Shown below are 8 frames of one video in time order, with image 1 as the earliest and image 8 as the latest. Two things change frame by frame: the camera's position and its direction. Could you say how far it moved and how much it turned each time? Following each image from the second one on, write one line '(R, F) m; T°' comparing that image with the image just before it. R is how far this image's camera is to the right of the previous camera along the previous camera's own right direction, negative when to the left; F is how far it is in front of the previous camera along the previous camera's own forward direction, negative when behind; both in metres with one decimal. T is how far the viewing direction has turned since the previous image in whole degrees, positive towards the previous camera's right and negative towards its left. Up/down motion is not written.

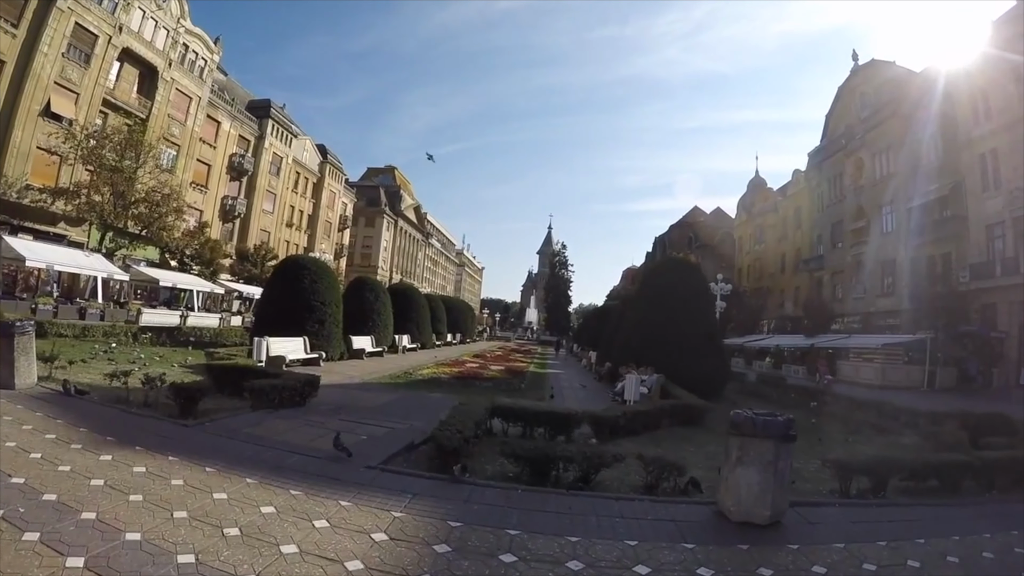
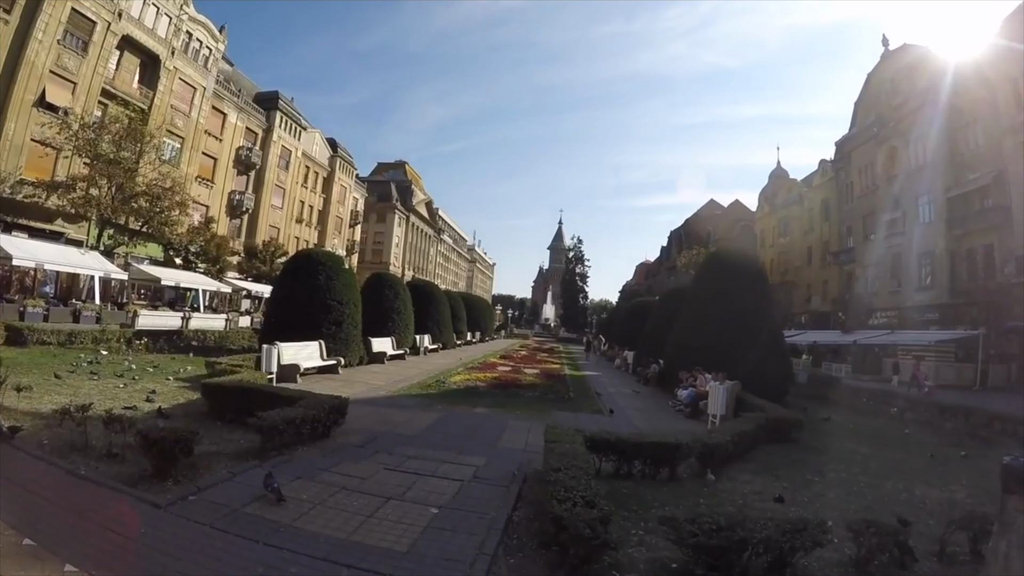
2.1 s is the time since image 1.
(-0.8, +1.8) m; -1°
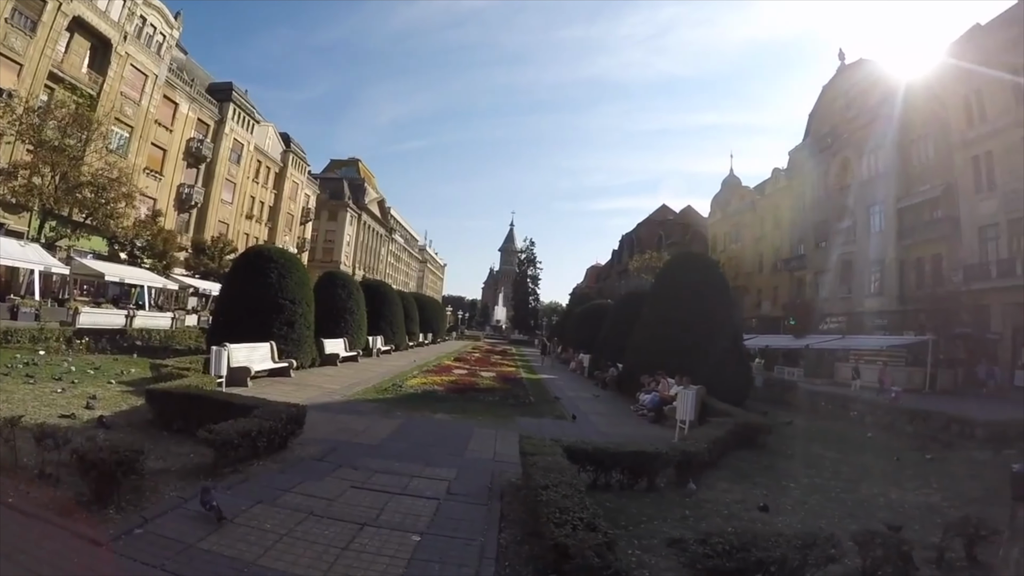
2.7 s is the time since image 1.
(-0.2, +0.3) m; +5°
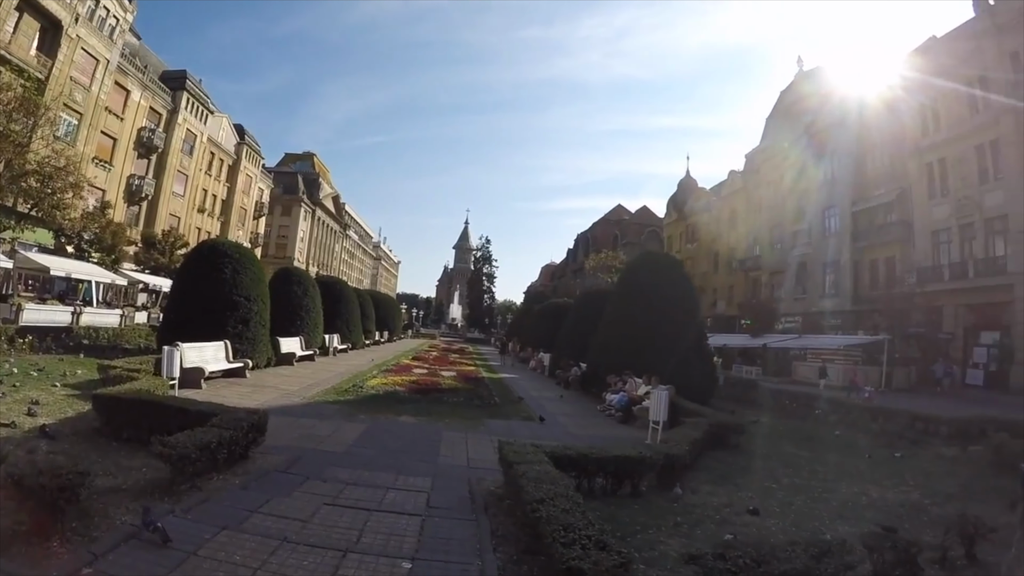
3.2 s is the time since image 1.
(-0.2, +0.3) m; +4°
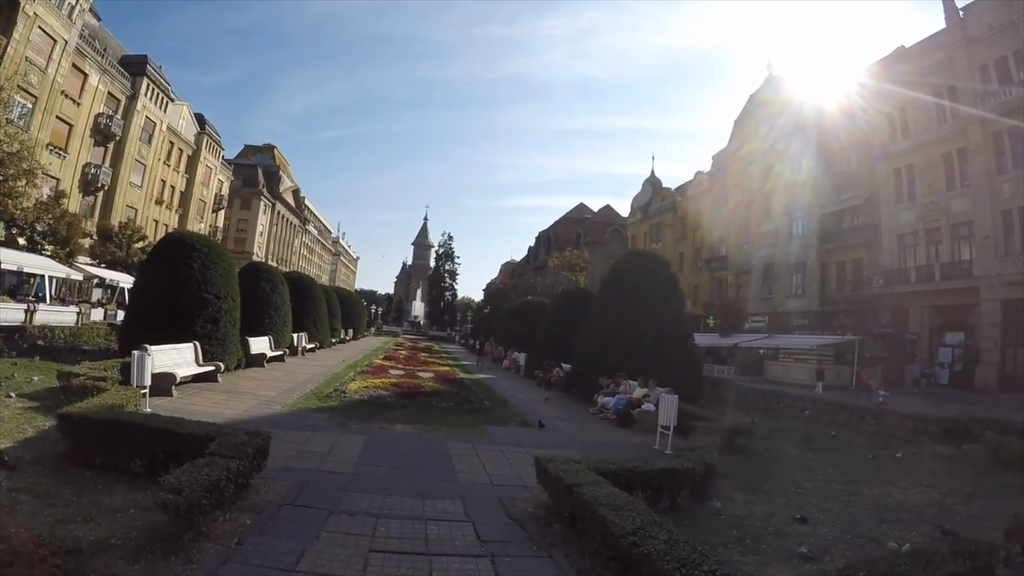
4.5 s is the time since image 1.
(-0.7, +0.5) m; +4°
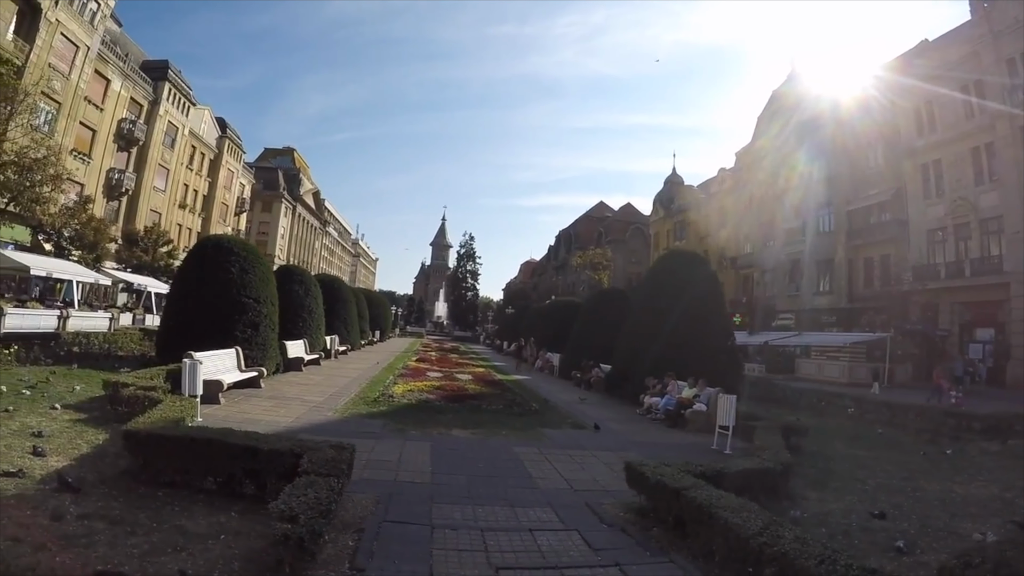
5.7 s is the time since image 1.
(-0.6, +0.2) m; -2°
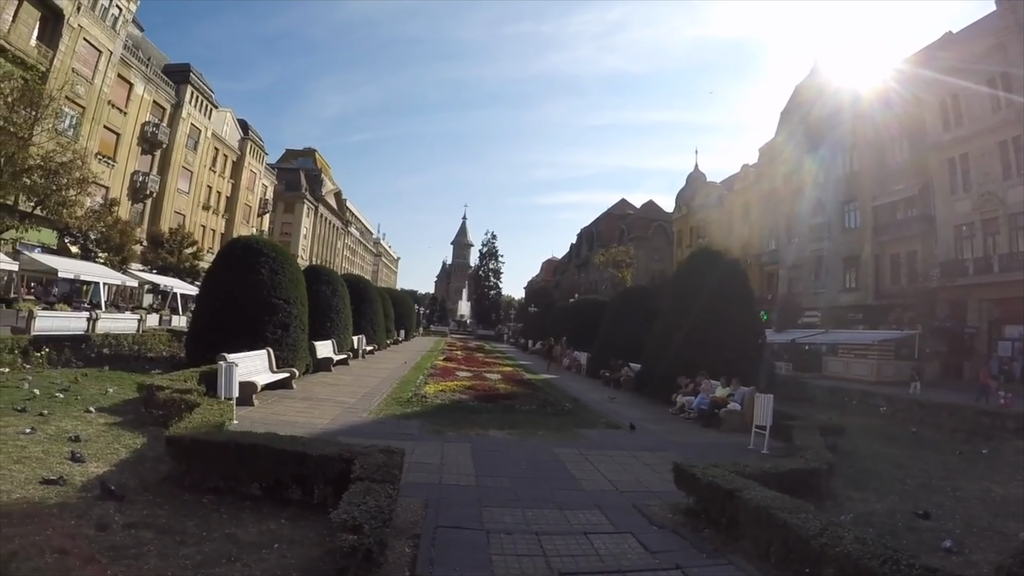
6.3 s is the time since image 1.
(-0.2, +0.1) m; -2°
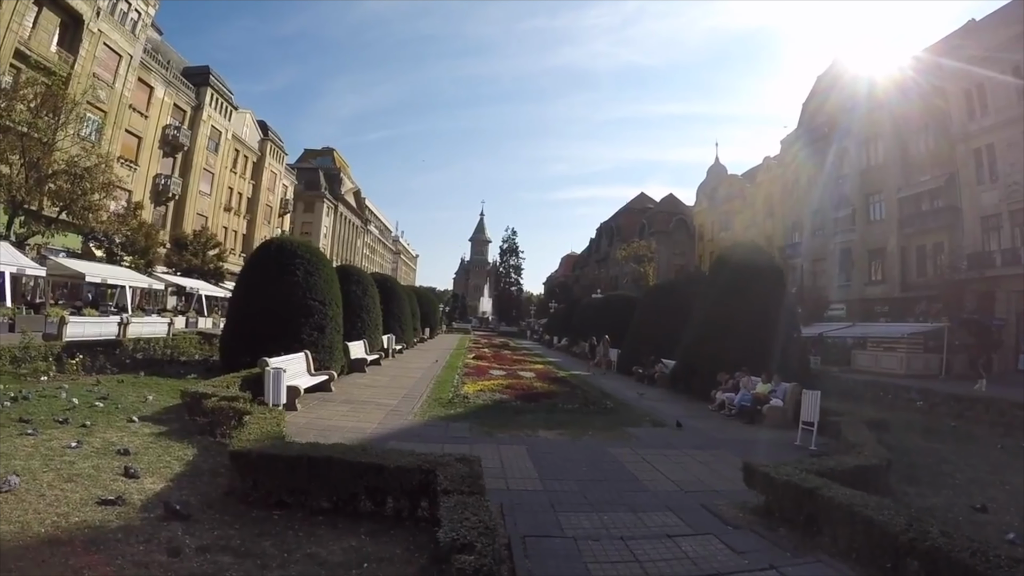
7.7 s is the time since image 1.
(-0.5, +0.1) m; -2°
